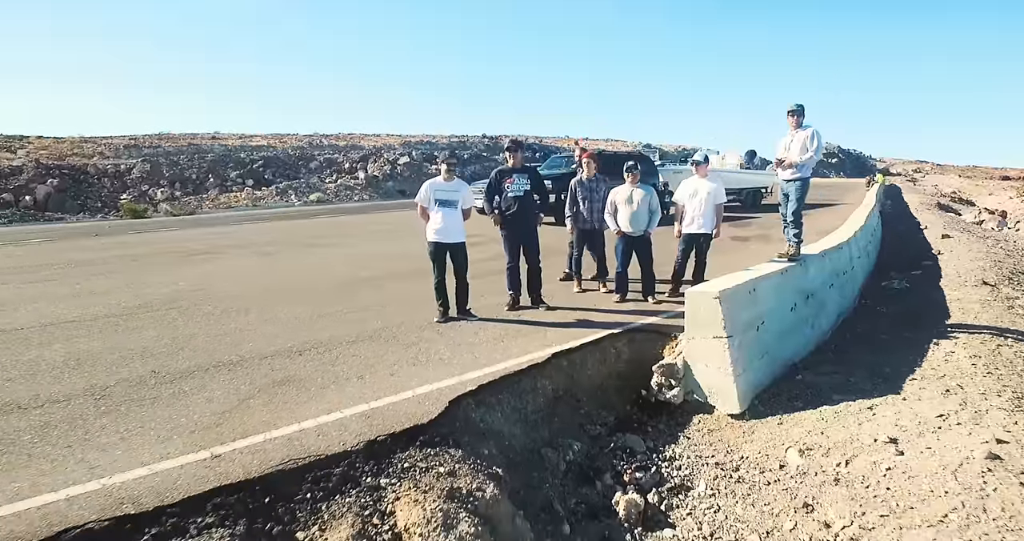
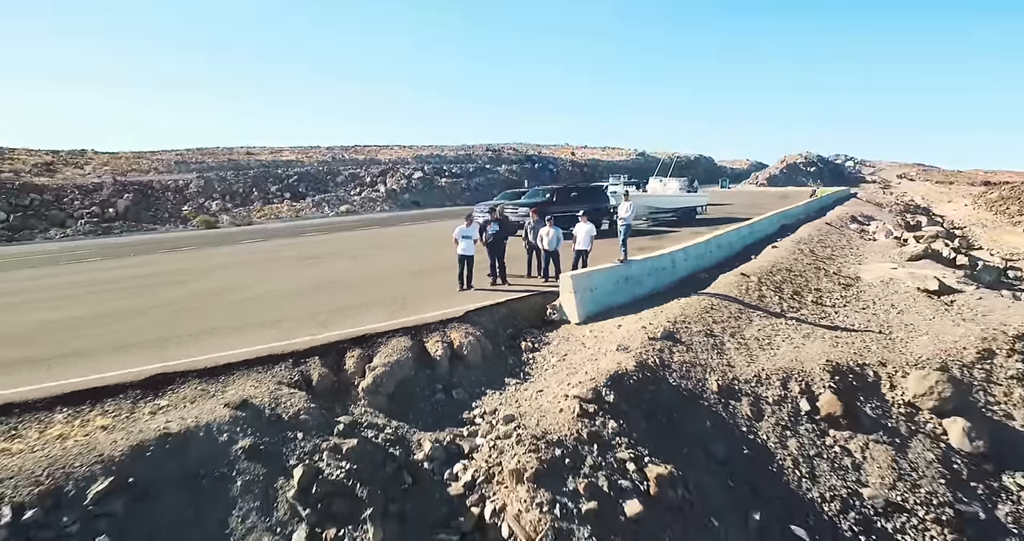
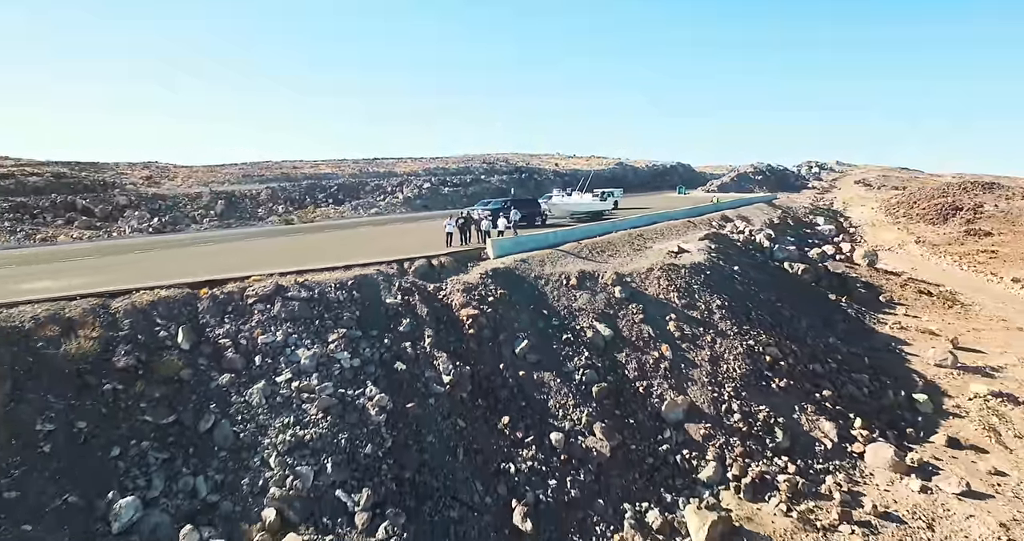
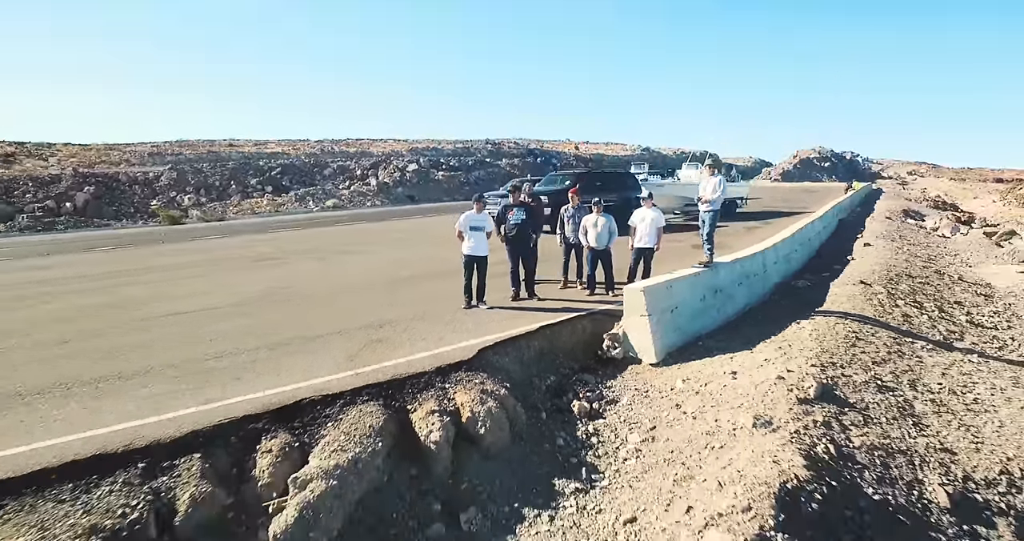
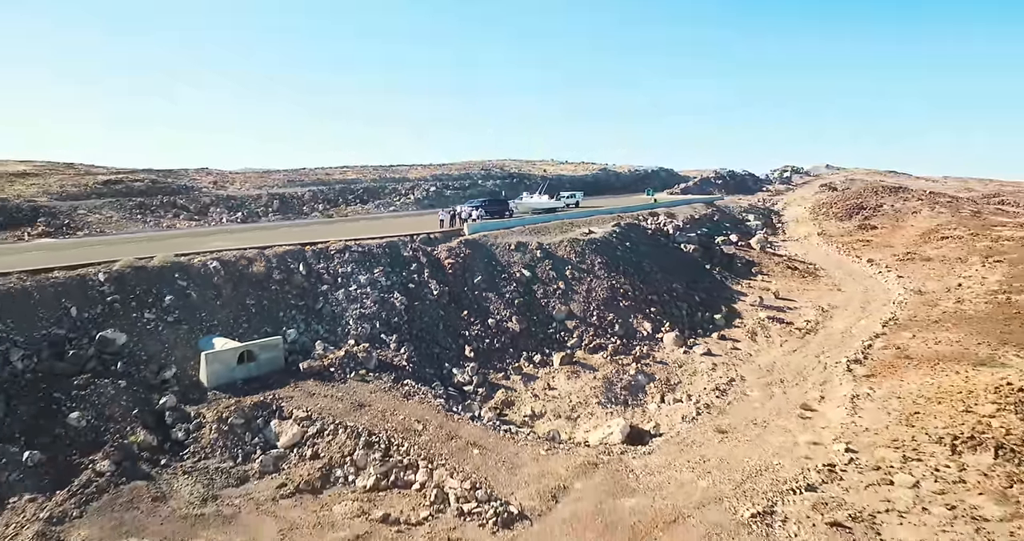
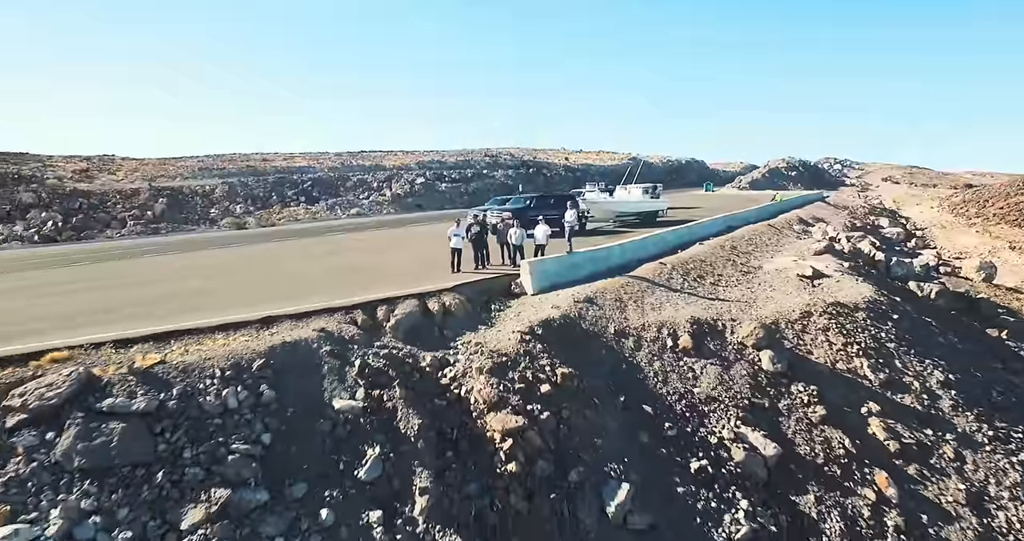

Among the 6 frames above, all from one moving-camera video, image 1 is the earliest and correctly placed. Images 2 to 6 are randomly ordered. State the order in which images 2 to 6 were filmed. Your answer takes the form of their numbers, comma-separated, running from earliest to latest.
4, 2, 6, 3, 5
